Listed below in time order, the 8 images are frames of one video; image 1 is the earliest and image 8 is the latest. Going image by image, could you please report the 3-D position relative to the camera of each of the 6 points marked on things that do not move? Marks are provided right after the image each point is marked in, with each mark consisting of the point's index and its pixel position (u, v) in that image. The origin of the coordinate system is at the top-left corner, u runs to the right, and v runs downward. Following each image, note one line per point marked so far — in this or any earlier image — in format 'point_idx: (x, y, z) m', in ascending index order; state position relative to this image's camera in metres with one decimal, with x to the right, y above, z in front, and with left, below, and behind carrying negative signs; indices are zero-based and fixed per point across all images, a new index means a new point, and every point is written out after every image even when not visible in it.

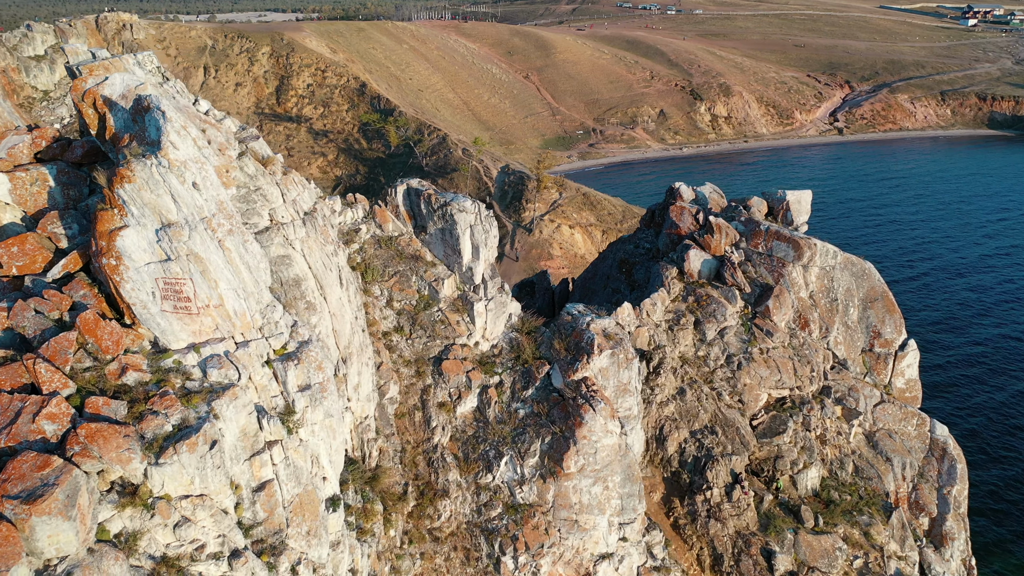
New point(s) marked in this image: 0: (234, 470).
0: (-4.9, -3.2, +10.2) m
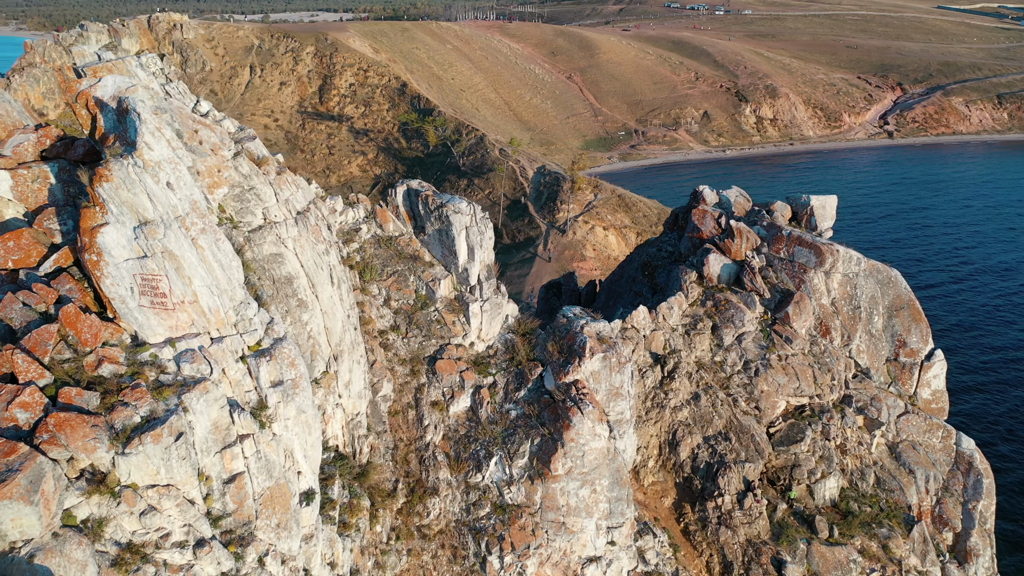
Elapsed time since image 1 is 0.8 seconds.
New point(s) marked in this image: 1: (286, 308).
0: (-5.6, -3.2, +10.5) m
1: (-6.0, -0.5, +15.7) m
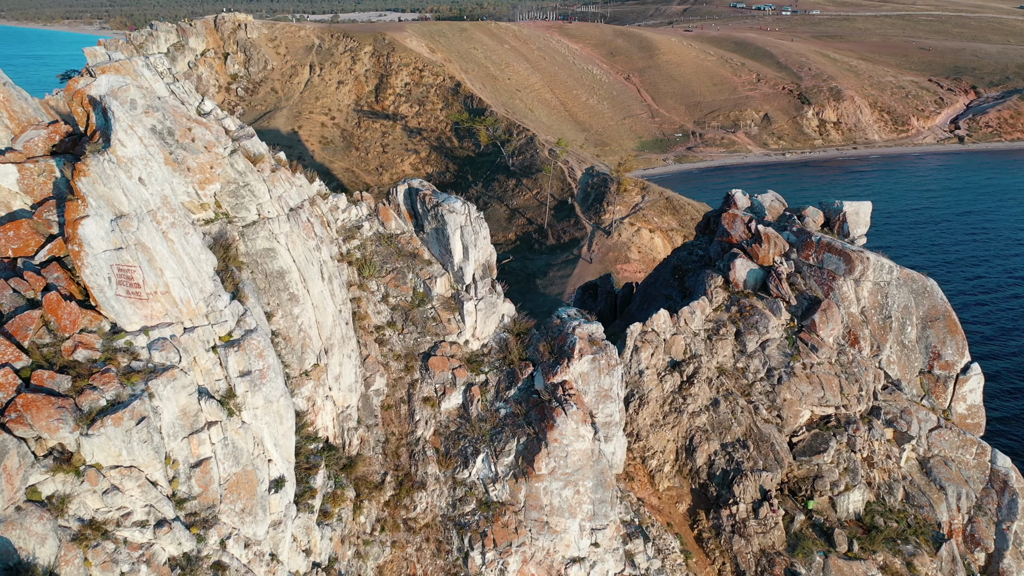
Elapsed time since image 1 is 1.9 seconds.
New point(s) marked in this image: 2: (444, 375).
0: (-6.5, -3.0, +11.0) m
1: (-6.5, -0.4, +16.2) m
2: (-2.3, -2.9, +19.5) m
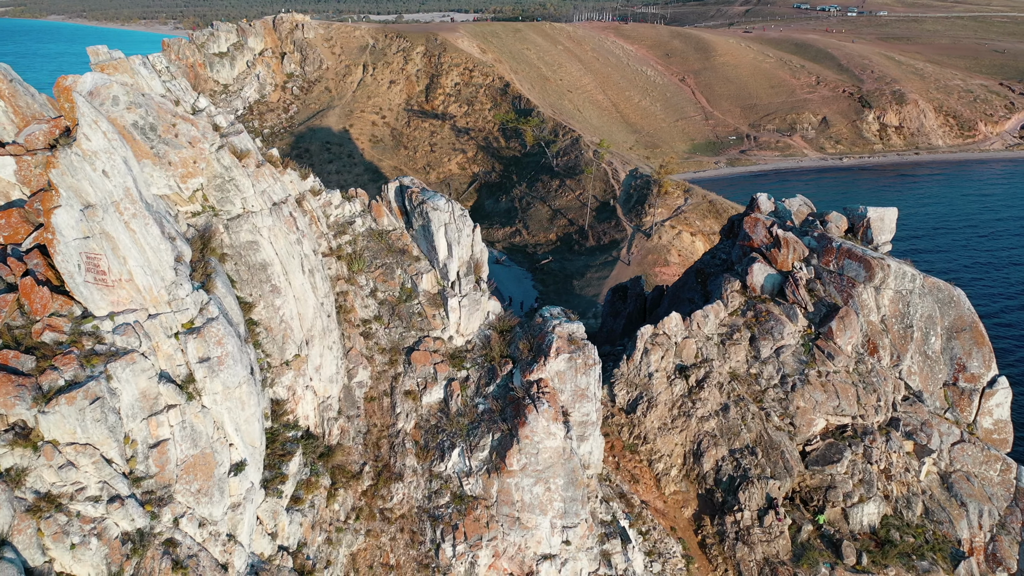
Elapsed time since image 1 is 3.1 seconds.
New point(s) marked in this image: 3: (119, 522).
0: (-7.7, -2.8, +11.5) m
1: (-7.3, -0.1, +16.7) m
2: (-3.0, -2.8, +19.7) m
3: (-7.6, -4.5, +11.1) m
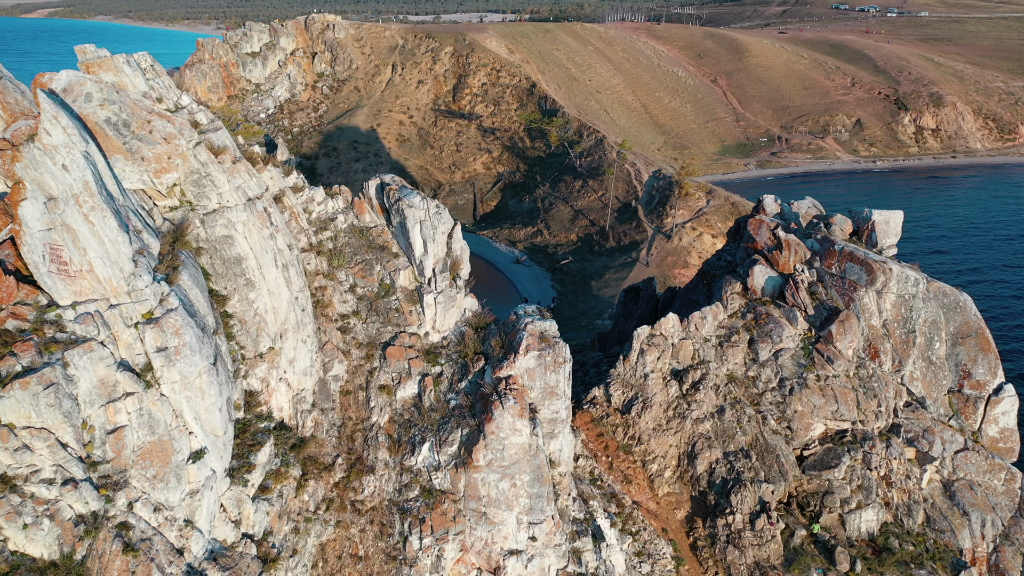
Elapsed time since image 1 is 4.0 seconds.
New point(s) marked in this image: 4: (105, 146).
0: (-8.8, -2.6, +11.9) m
1: (-8.3, +0.1, +17.1) m
2: (-3.9, -2.6, +20.0) m
3: (-8.8, -4.3, +11.5) m
4: (-10.8, +3.7, +15.1) m
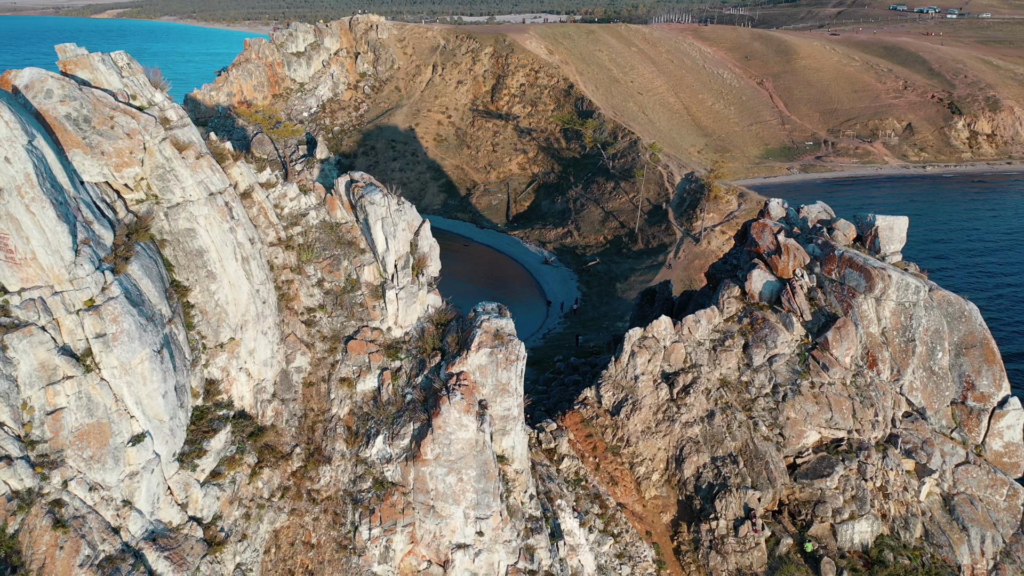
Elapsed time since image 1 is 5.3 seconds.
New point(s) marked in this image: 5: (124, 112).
0: (-10.6, -2.3, +12.5) m
1: (-9.8, +0.3, +17.7) m
2: (-5.4, -2.5, +20.4) m
3: (-10.6, -4.0, +12.1) m
4: (-12.3, +4.1, +15.8) m
5: (-11.3, +5.1, +16.7) m
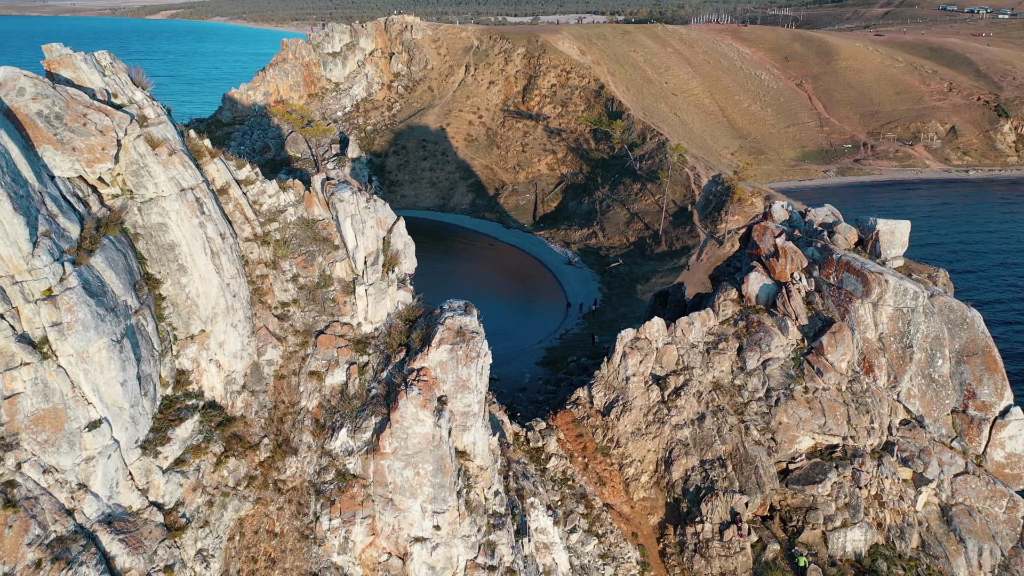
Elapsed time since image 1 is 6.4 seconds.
0: (-12.1, -2.1, +13.1) m
1: (-11.0, +0.6, +18.2) m
2: (-6.6, -2.3, +20.8) m
3: (-12.1, -3.8, +12.6) m
4: (-13.6, +4.3, +16.4) m
5: (-12.5, +5.4, +17.3) m
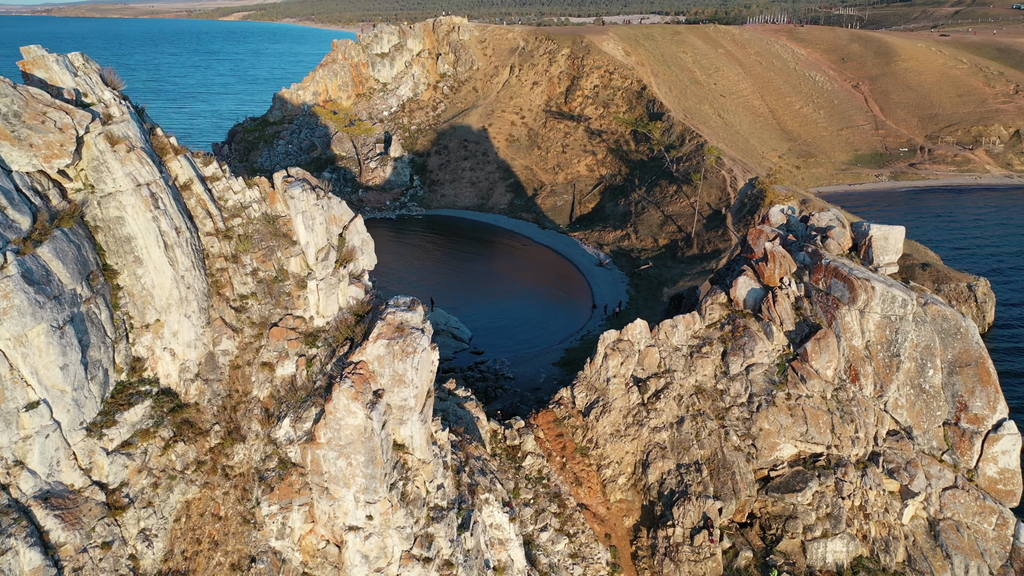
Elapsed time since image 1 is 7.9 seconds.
0: (-14.4, -1.7, +14.1) m
1: (-13.1, +0.9, +19.1) m
2: (-8.6, -2.1, +21.5) m
3: (-14.5, -3.5, +13.6) m
4: (-15.6, +4.7, +17.4) m
5: (-14.5, +5.7, +18.3) m
